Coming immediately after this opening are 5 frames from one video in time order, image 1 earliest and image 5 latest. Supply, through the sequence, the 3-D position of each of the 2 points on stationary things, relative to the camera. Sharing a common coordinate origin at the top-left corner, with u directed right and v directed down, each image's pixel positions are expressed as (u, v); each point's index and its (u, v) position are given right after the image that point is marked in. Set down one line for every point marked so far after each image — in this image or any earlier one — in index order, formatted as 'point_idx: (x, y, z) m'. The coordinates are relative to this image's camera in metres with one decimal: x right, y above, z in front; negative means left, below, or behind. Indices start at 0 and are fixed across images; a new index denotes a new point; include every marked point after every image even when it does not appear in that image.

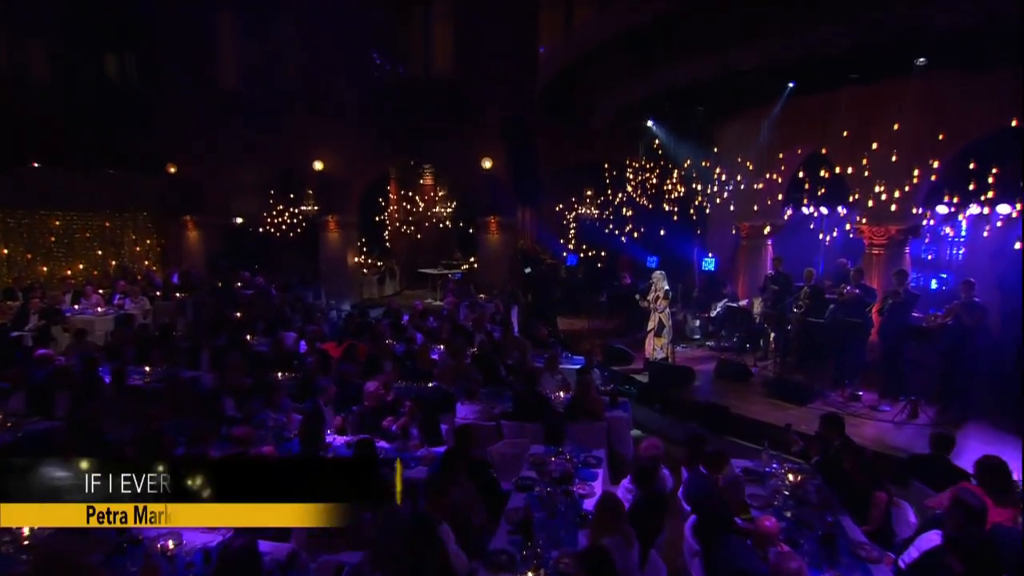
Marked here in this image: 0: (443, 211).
0: (-1.8, +2.1, +17.9) m
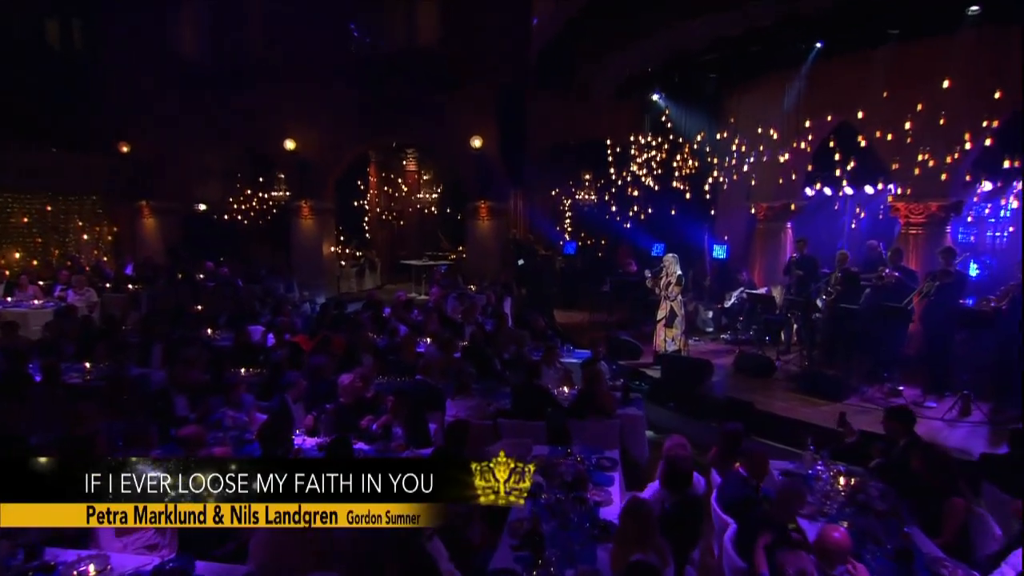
0: (-2.1, +2.2, +16.8) m
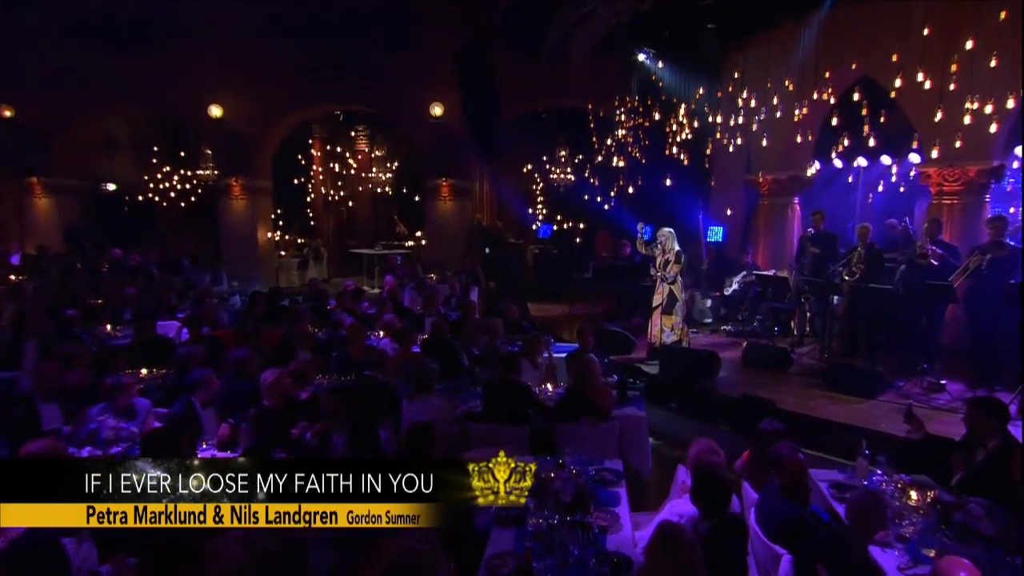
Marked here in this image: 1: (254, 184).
0: (-2.9, +2.3, +15.2) m
1: (-4.5, +1.8, +12.3) m
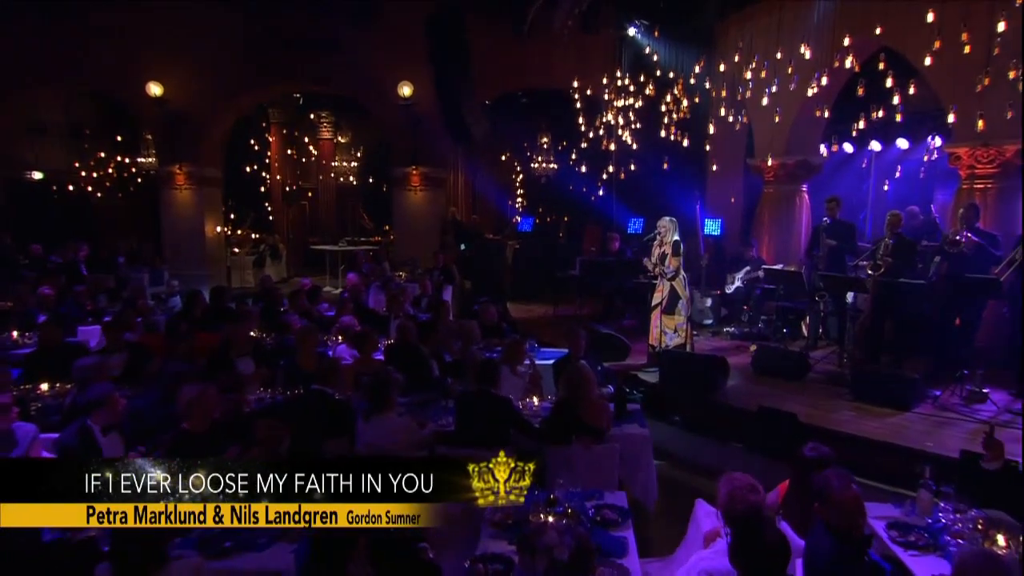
0: (-3.3, +2.3, +14.1) m
1: (-4.9, +1.8, +11.1) m
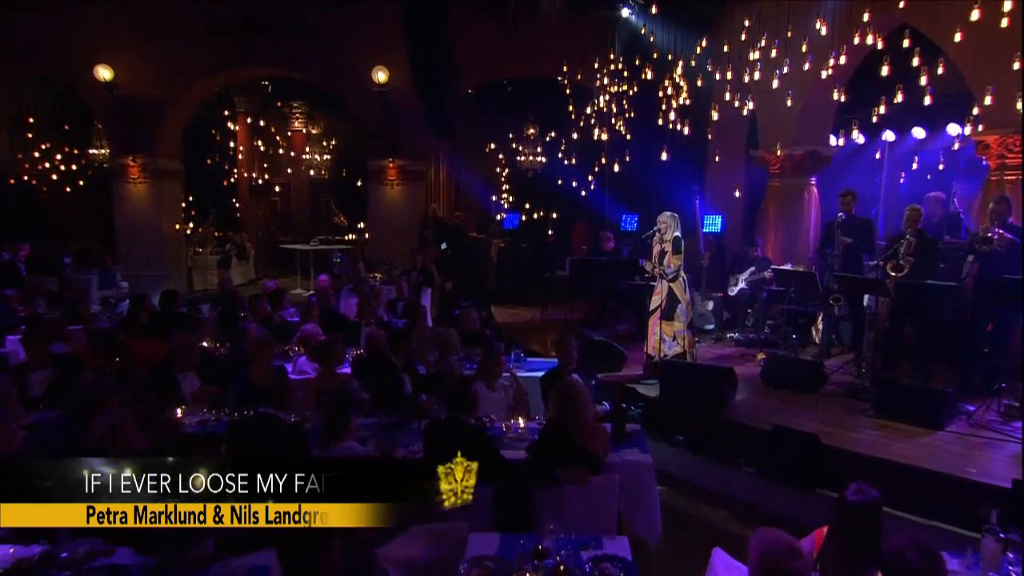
0: (-3.6, +2.2, +13.3) m
1: (-5.1, +1.8, +10.3) m
